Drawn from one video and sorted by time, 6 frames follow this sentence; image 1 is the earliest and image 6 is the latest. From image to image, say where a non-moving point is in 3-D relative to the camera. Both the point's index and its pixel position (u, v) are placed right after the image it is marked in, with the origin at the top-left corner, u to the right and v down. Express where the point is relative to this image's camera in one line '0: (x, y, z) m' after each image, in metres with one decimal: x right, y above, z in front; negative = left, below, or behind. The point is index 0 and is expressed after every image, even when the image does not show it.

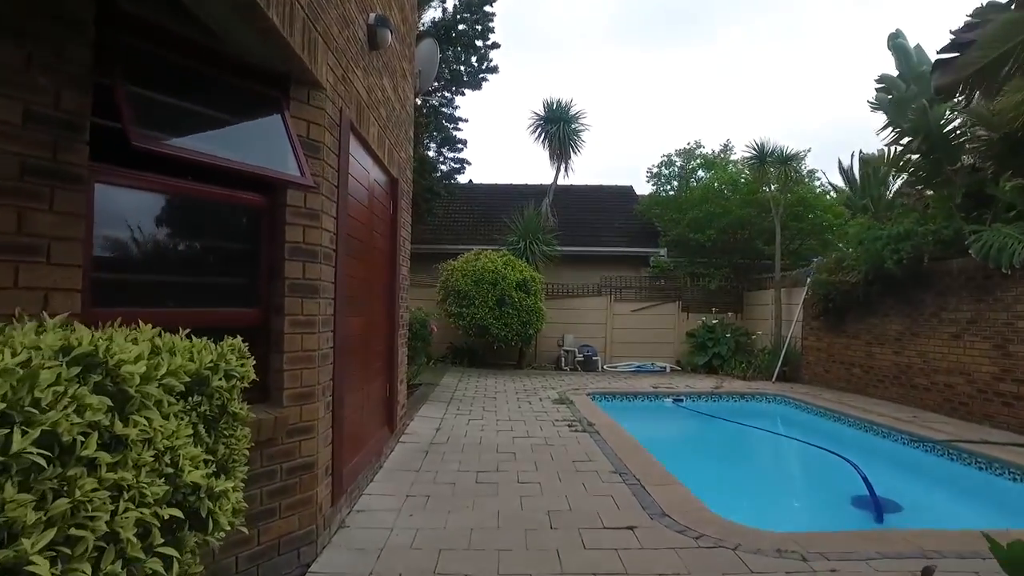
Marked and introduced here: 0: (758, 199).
0: (+5.6, +2.0, +13.6) m
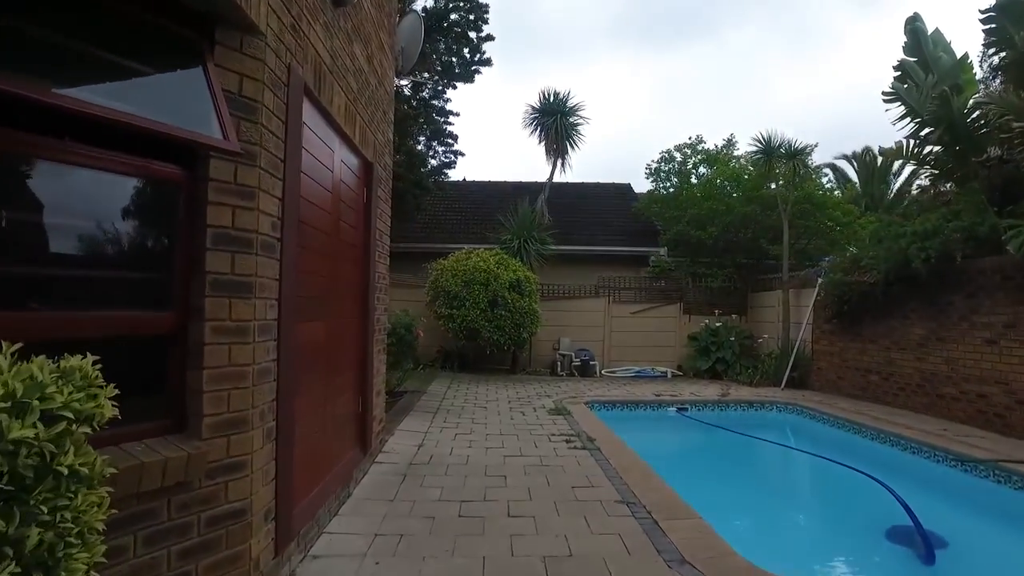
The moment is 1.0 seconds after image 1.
0: (+5.4, +1.9, +12.9) m
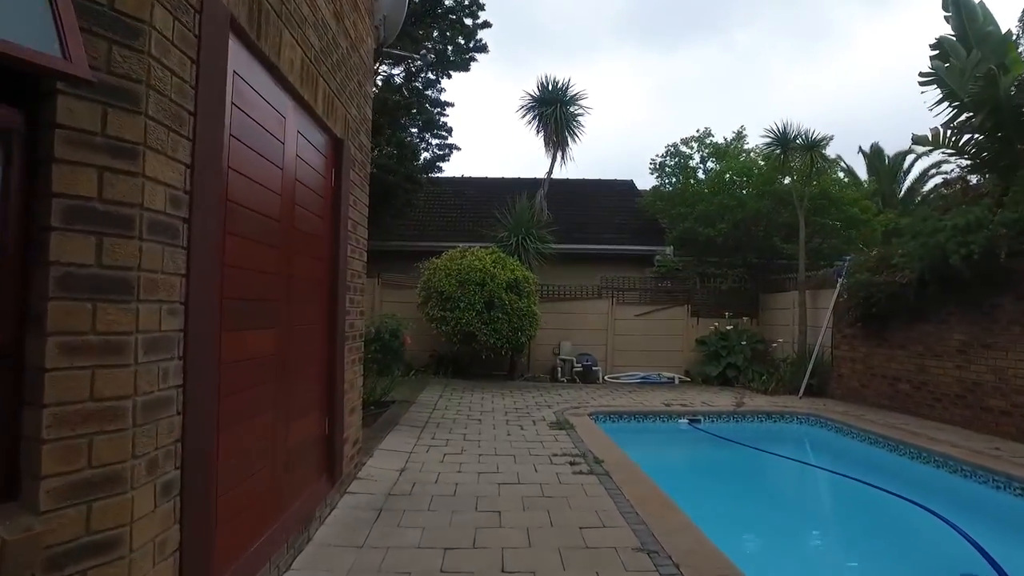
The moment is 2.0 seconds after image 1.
0: (+5.4, +1.9, +12.2) m
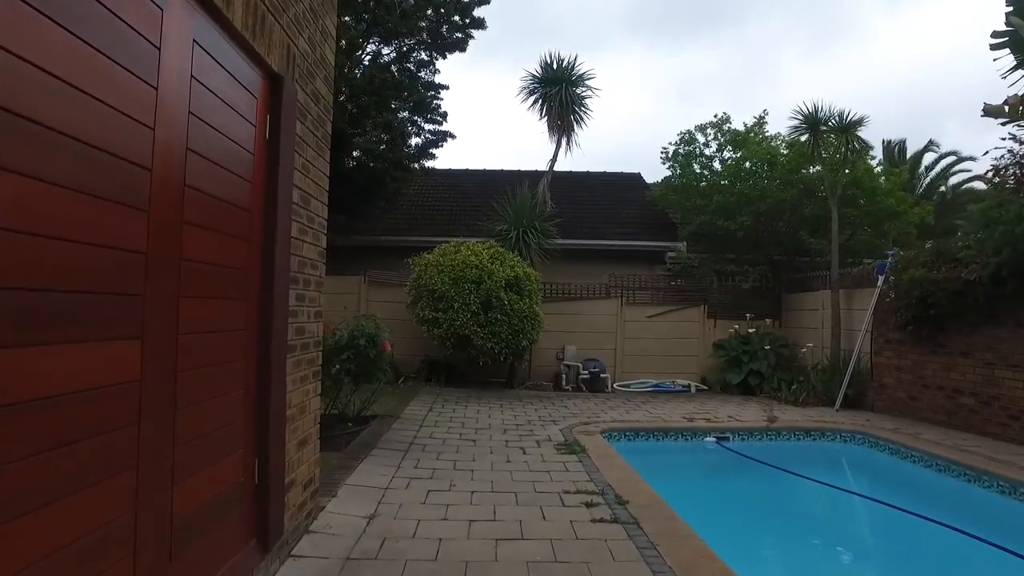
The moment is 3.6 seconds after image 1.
0: (+5.4, +1.9, +11.1) m
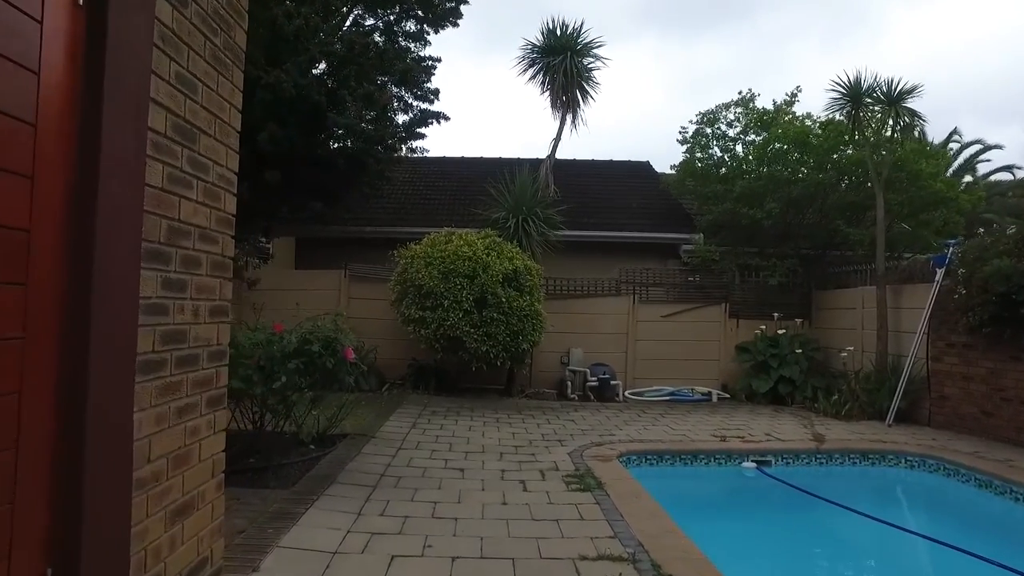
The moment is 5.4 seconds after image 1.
0: (+5.4, +2.0, +9.9) m
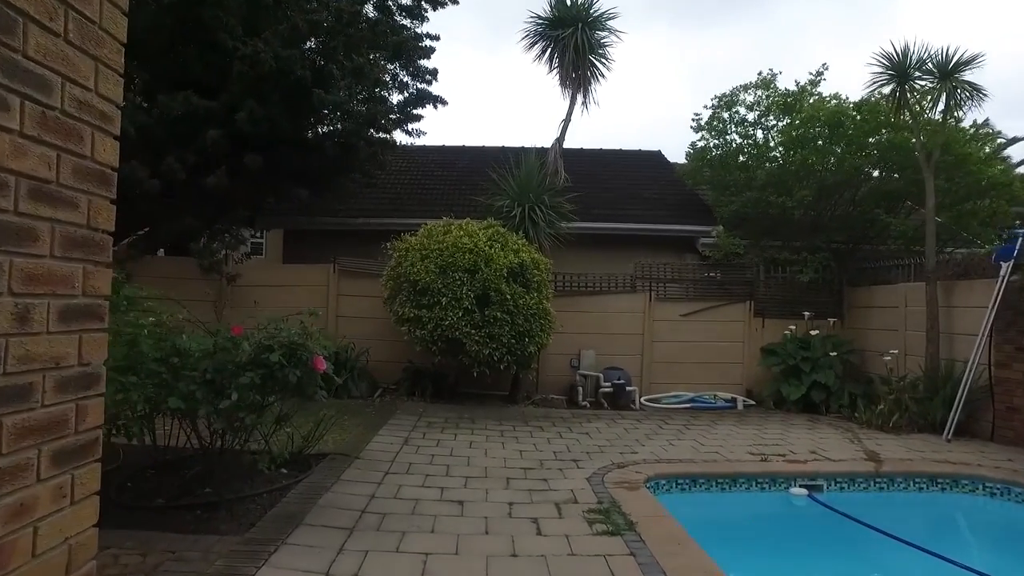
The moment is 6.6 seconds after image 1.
0: (+5.4, +2.0, +9.0) m
